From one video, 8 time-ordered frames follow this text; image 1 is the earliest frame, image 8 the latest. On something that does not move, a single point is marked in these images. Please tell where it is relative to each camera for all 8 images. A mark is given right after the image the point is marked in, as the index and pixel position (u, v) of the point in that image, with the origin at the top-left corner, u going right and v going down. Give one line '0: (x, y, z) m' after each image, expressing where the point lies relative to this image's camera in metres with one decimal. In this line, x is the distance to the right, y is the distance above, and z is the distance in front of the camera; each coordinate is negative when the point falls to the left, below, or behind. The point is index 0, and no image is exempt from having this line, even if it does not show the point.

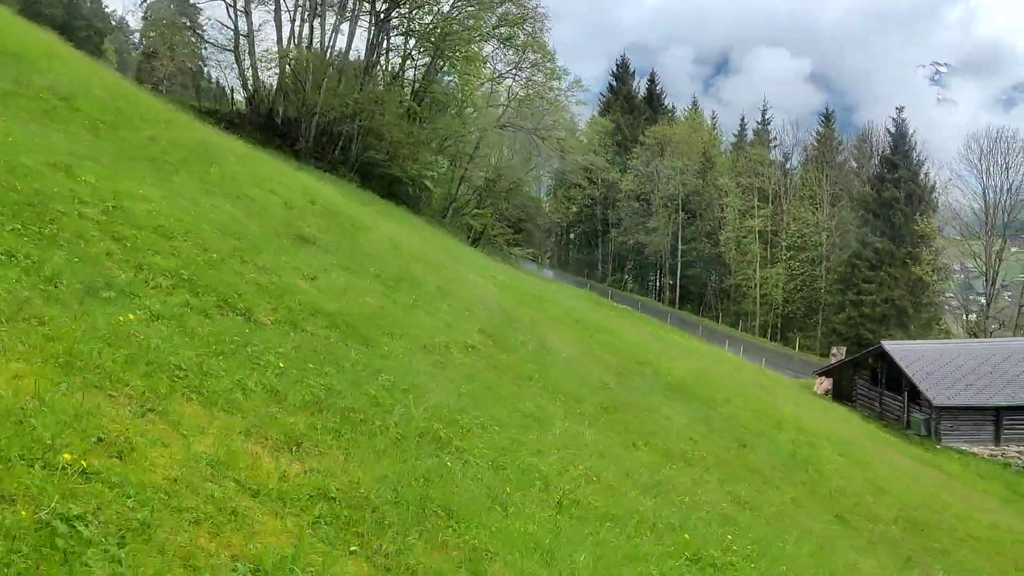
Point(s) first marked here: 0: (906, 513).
0: (+7.0, -4.0, +17.0) m
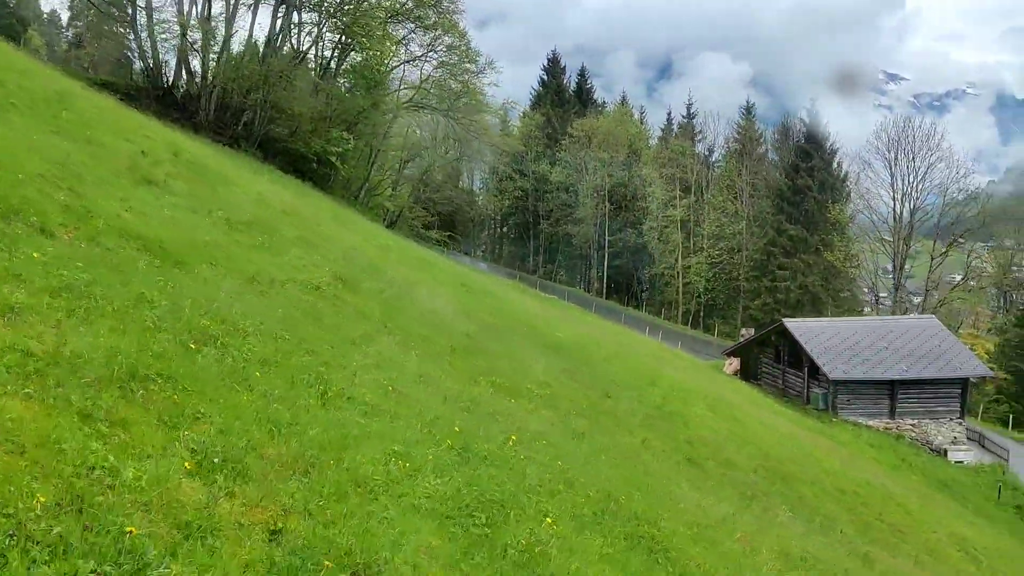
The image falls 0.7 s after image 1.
0: (+4.7, -3.2, +17.3) m
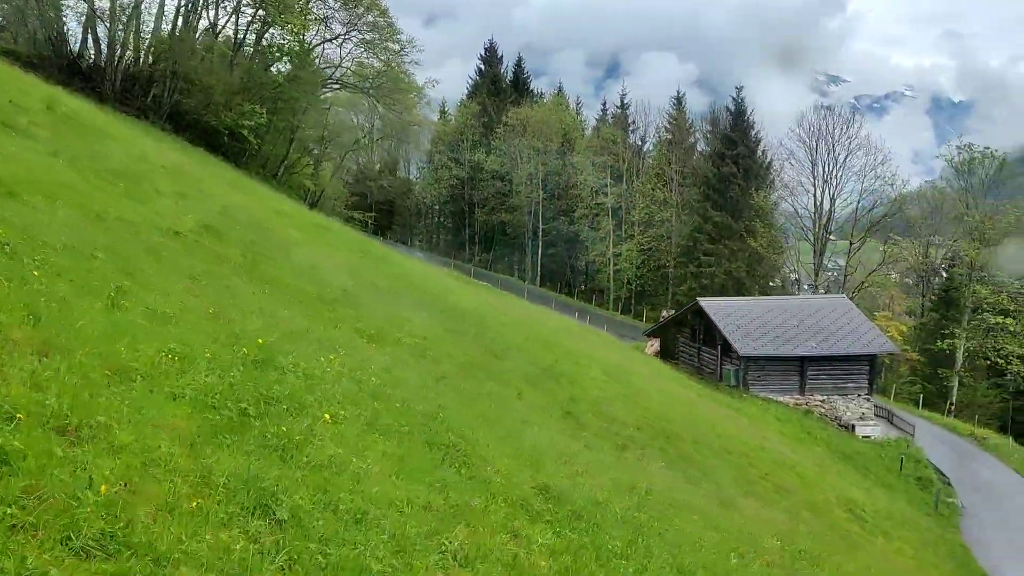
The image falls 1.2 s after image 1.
0: (+2.7, -2.5, +17.4) m
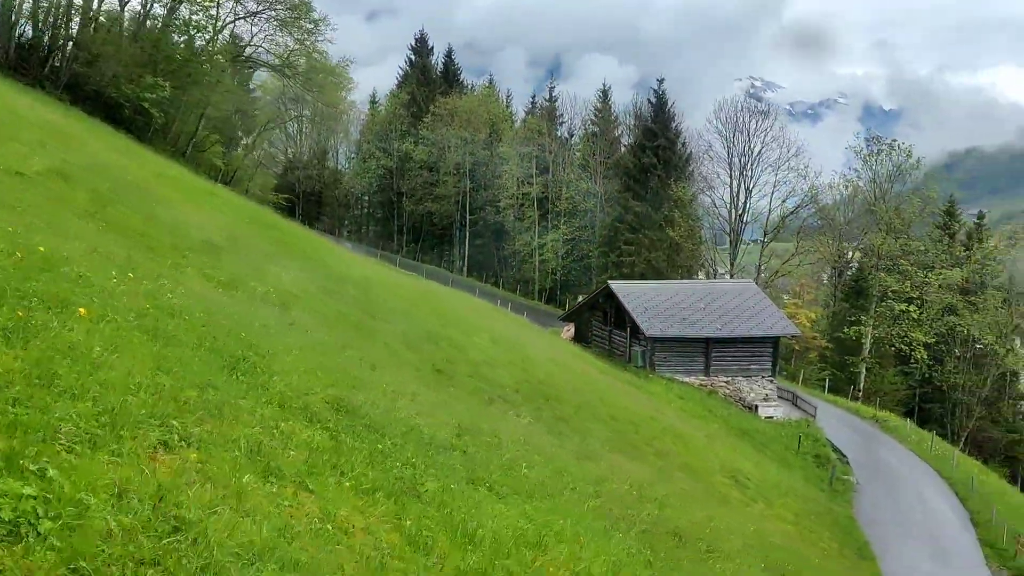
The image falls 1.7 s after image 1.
0: (+0.5, -1.8, +17.4) m
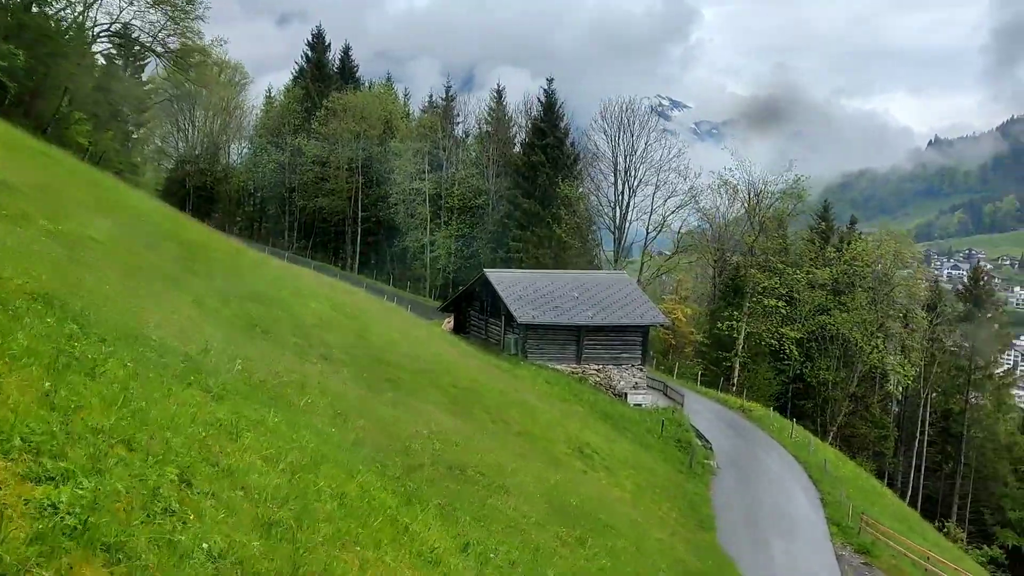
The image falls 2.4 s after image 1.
0: (-2.5, -1.2, +17.1) m
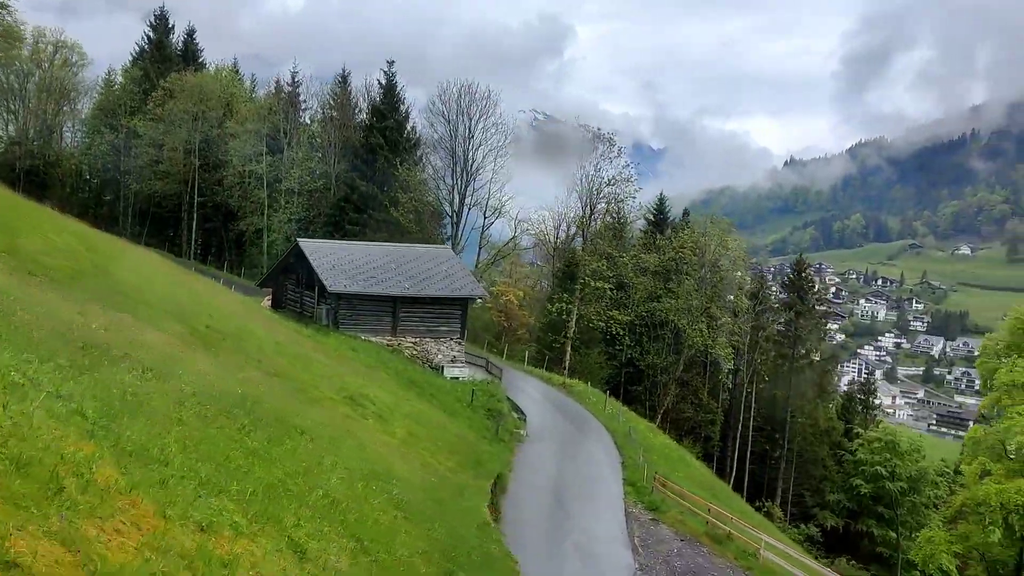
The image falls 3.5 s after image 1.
0: (-6.7, +0.1, +15.9) m
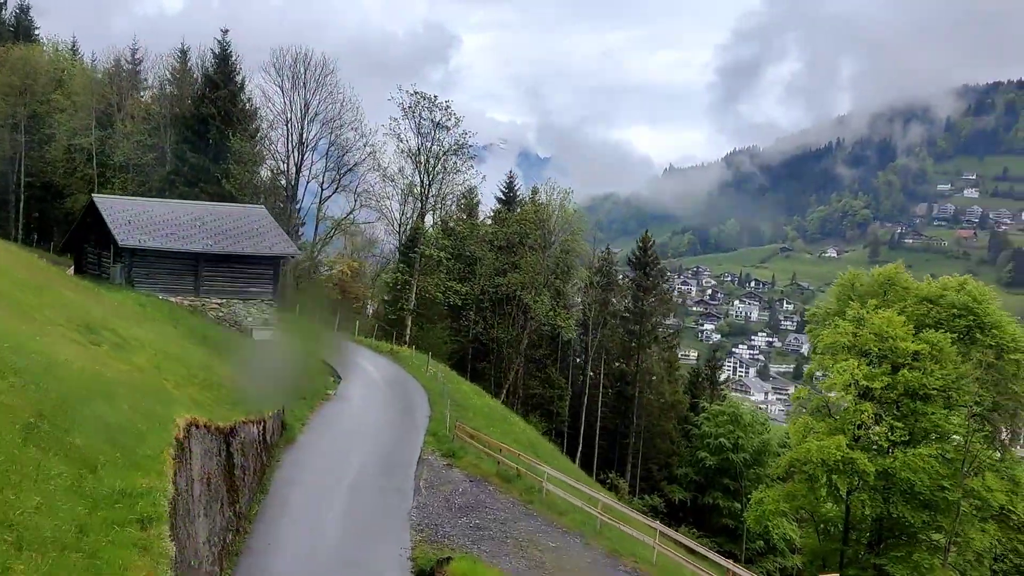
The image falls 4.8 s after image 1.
0: (-10.9, +1.6, +13.8) m
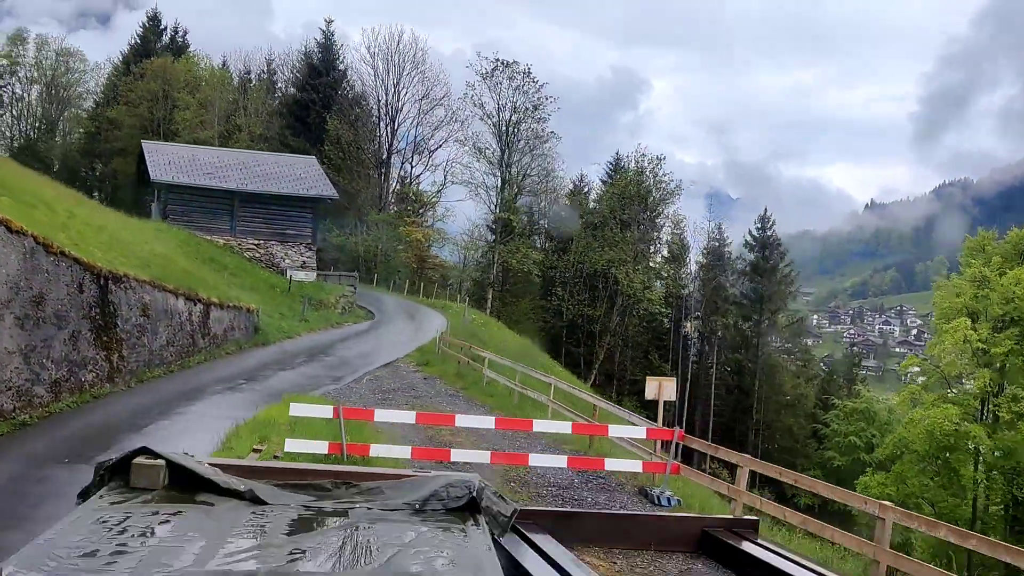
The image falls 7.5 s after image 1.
0: (-13.1, +4.3, +14.6) m
